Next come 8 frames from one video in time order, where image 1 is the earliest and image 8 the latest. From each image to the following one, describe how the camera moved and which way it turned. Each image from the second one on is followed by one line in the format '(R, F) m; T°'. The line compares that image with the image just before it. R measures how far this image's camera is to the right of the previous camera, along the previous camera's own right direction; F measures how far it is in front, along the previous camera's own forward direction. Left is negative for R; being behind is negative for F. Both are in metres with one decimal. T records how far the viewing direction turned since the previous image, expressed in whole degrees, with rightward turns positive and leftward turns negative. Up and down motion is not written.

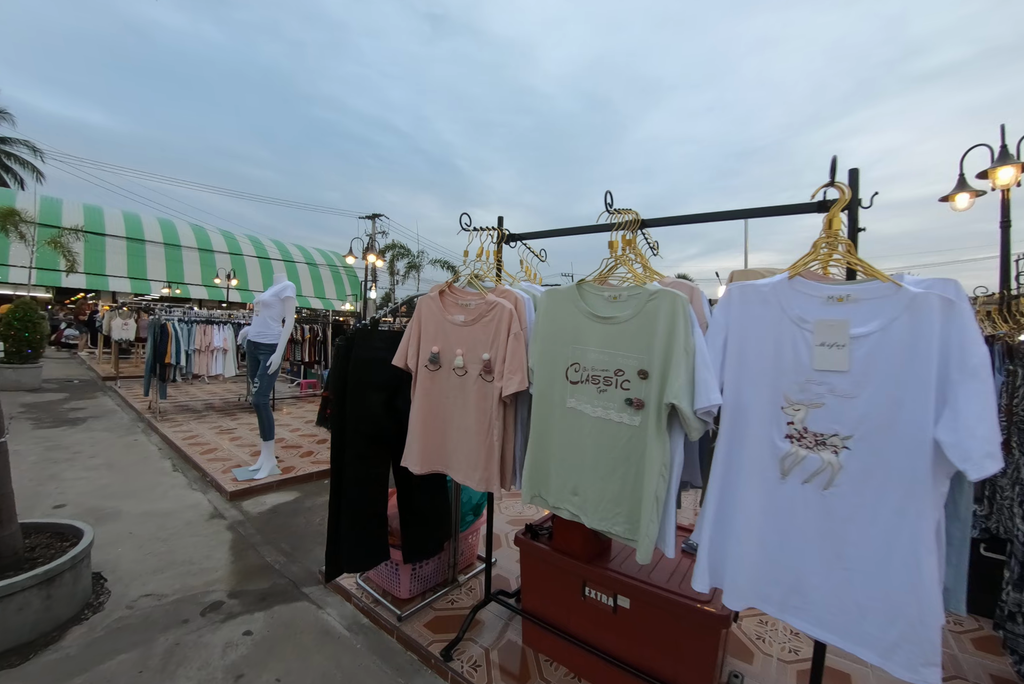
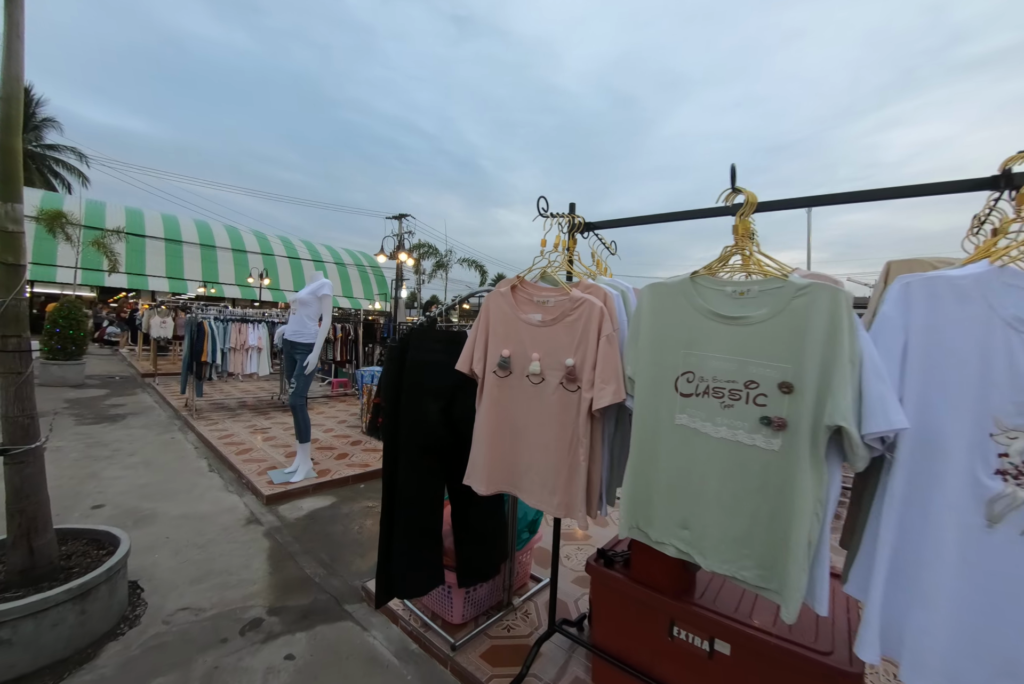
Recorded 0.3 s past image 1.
(-0.2, +0.2) m; -3°
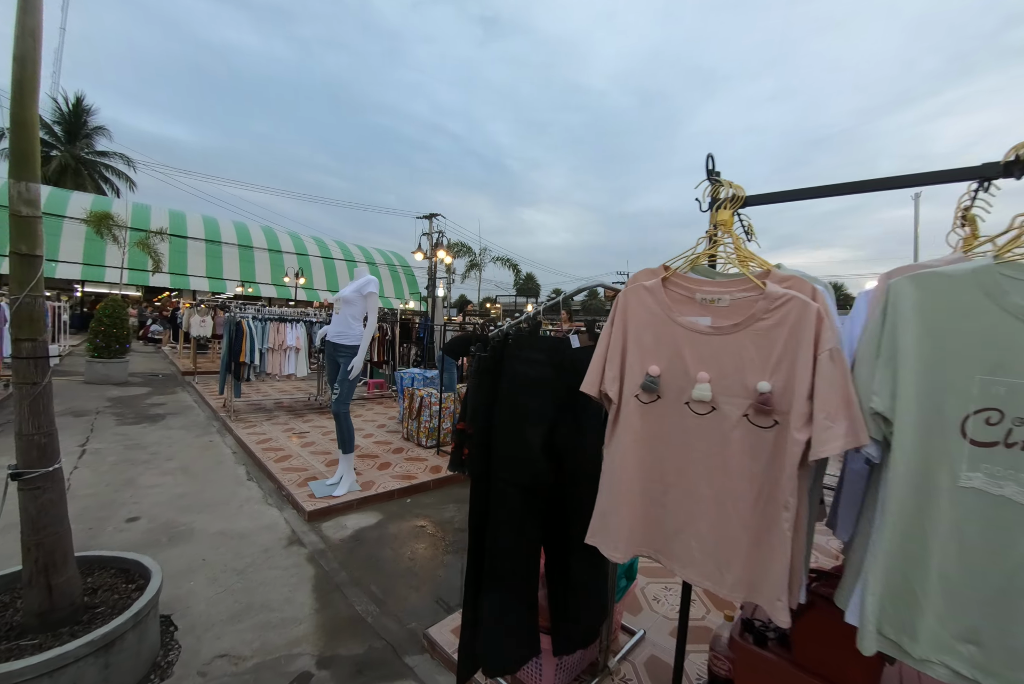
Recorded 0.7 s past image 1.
(-0.3, +0.4) m; -3°
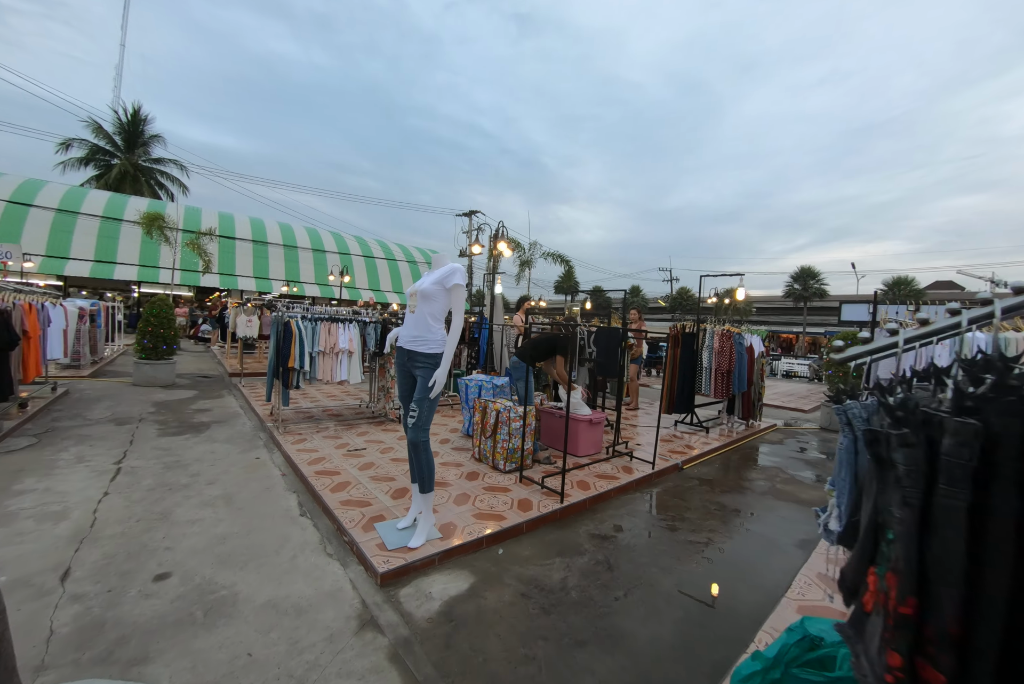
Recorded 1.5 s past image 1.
(-0.6, +0.8) m; -4°
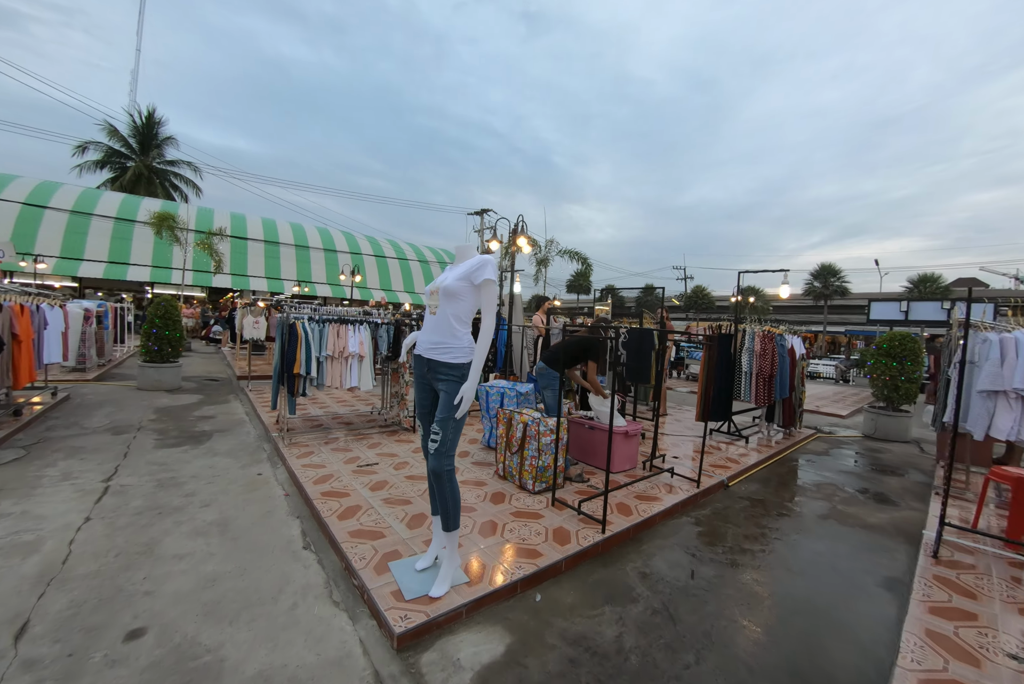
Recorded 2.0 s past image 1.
(-0.2, +0.5) m; -1°
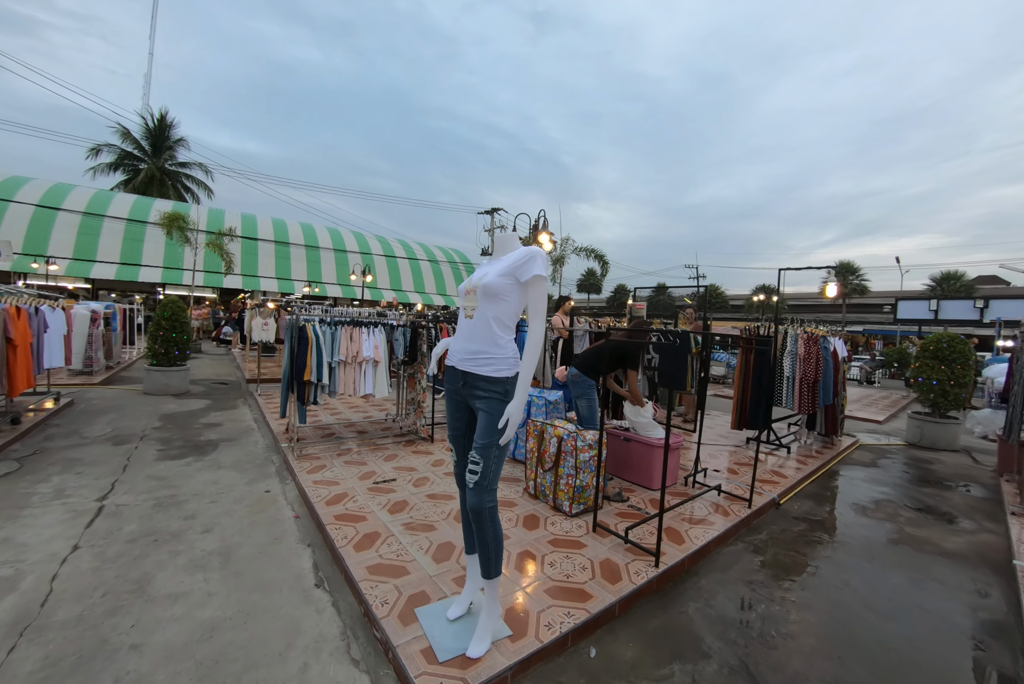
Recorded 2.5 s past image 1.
(-0.2, +0.4) m; -1°
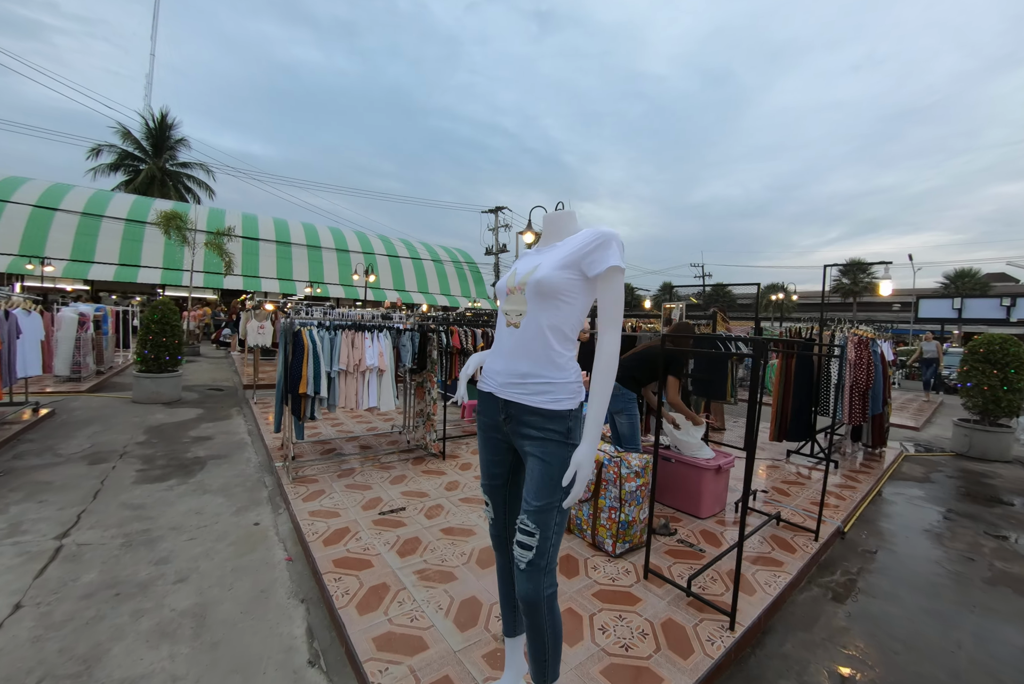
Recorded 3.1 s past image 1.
(-0.2, +0.5) m; 0°
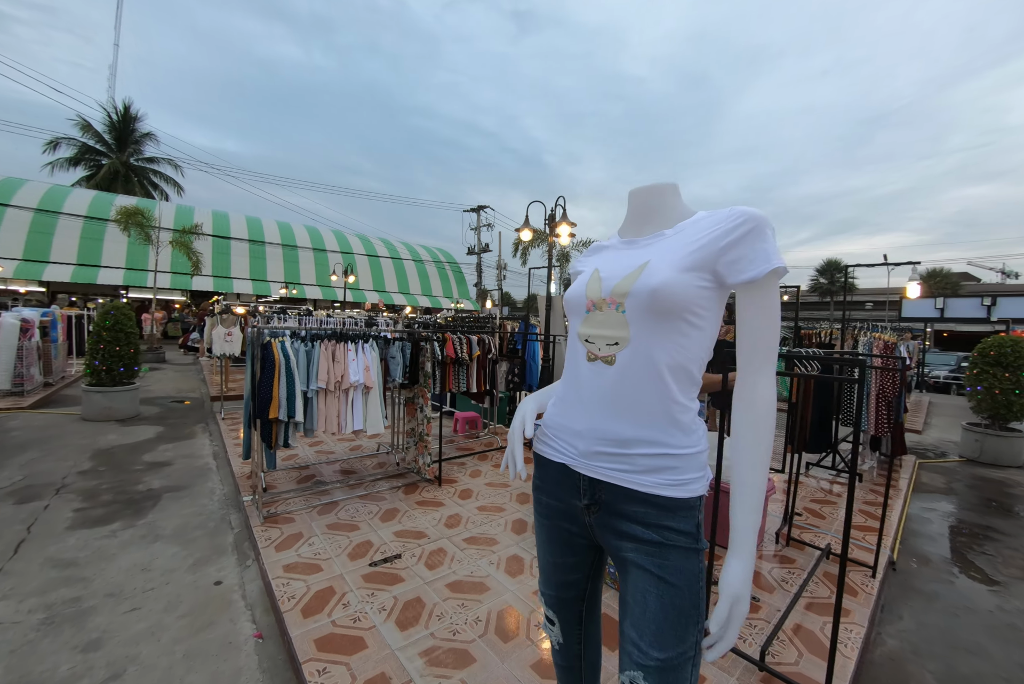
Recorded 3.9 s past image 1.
(-0.2, +0.5) m; +2°
